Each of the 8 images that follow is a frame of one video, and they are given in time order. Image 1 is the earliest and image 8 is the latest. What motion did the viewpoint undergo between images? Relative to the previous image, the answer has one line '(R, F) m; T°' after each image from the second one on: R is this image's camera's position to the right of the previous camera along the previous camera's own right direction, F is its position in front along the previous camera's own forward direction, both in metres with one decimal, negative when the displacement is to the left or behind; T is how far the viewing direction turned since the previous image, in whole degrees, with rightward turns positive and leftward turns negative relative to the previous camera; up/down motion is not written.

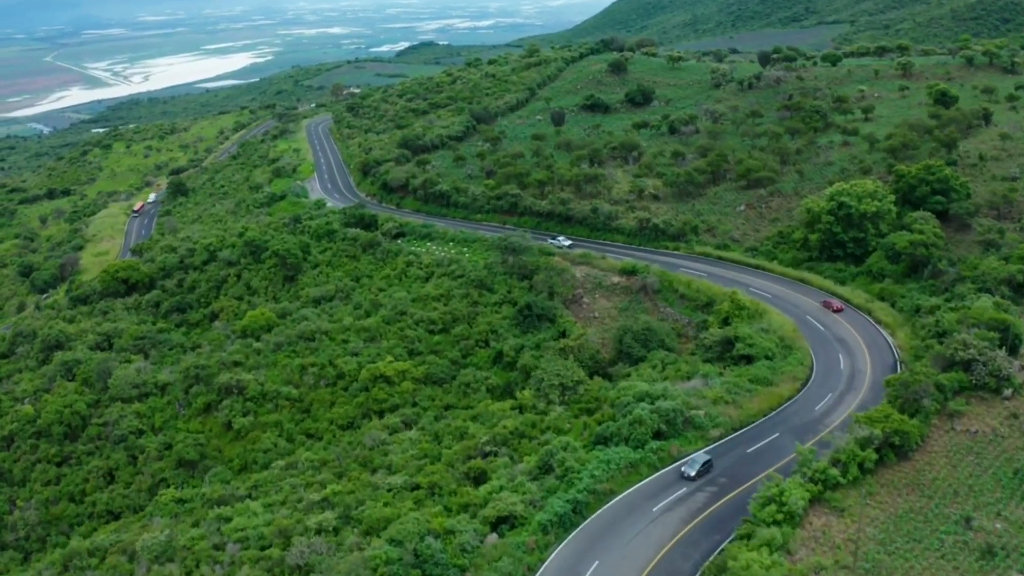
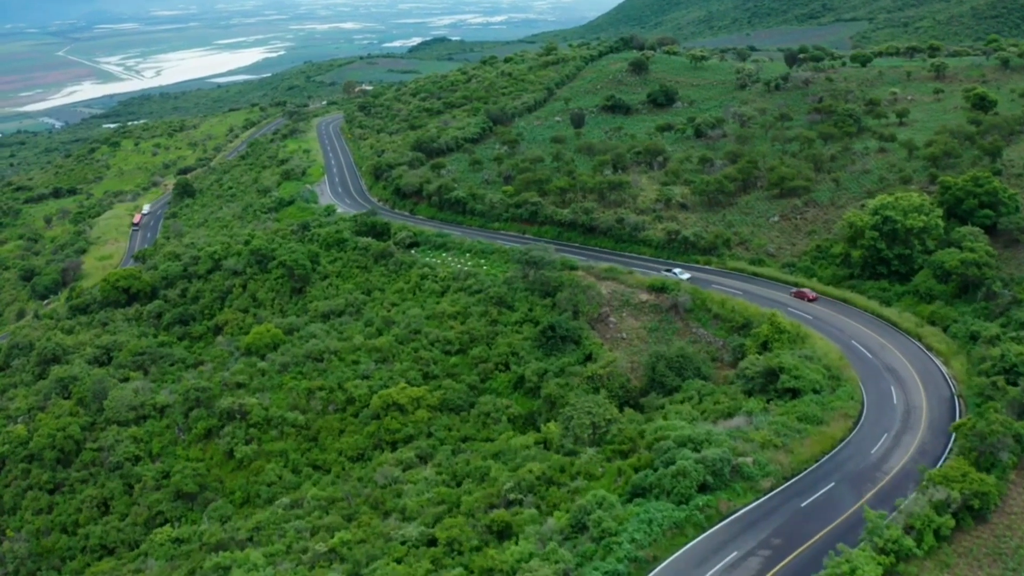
(-0.7, +2.8) m; -1°
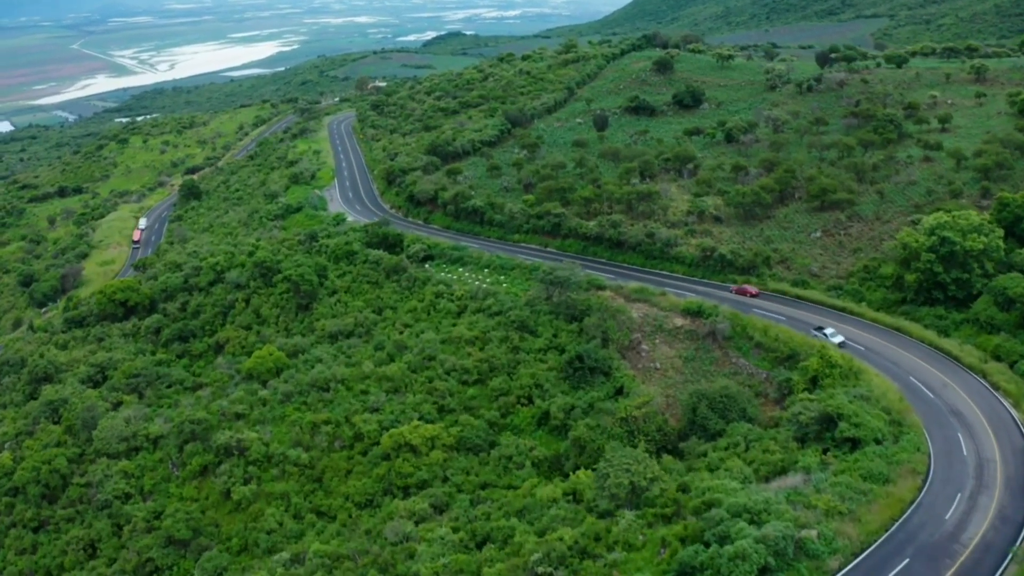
(-0.6, +3.4) m; -1°
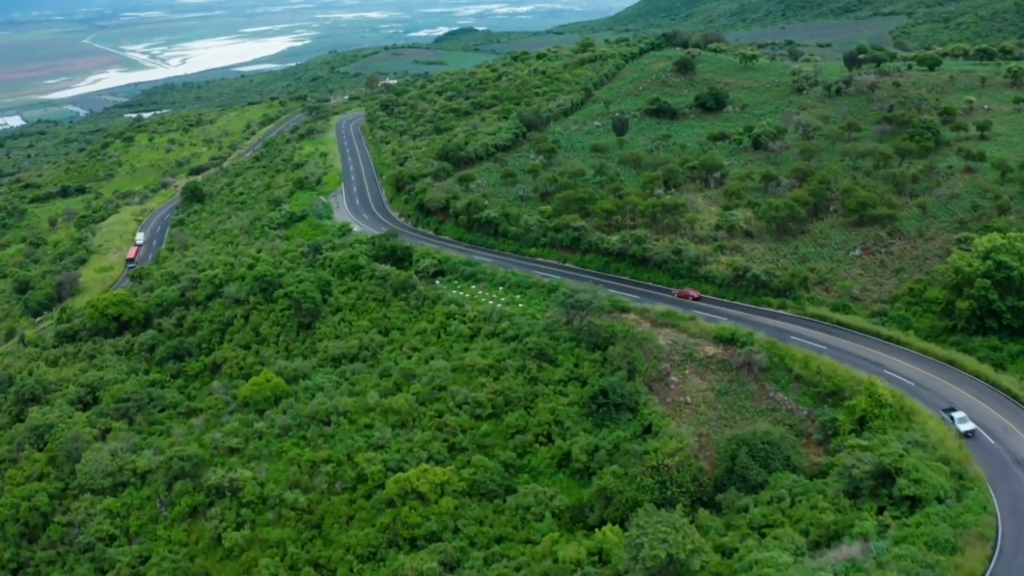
(-0.4, +3.0) m; -1°
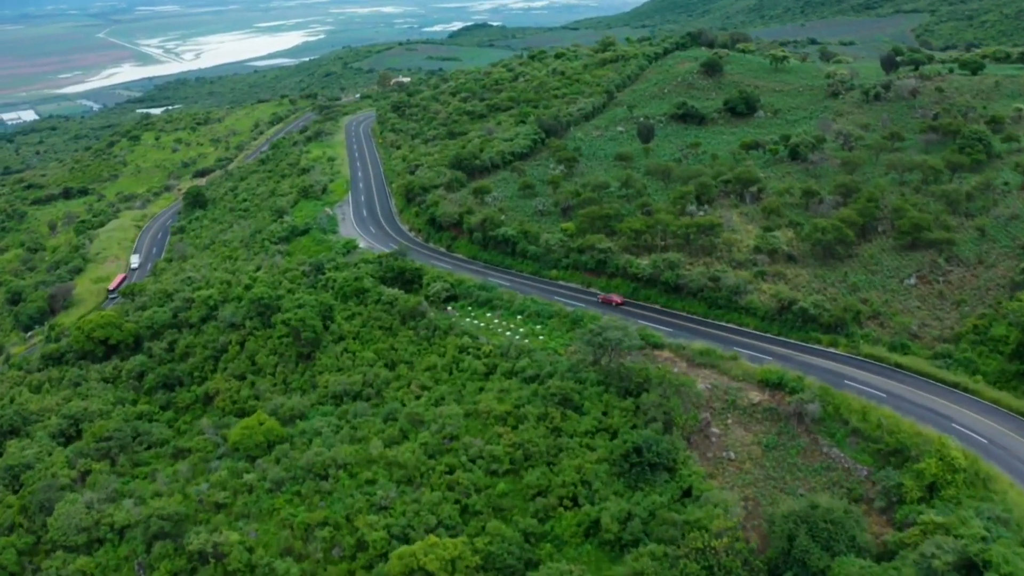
(-0.4, +3.8) m; -1°
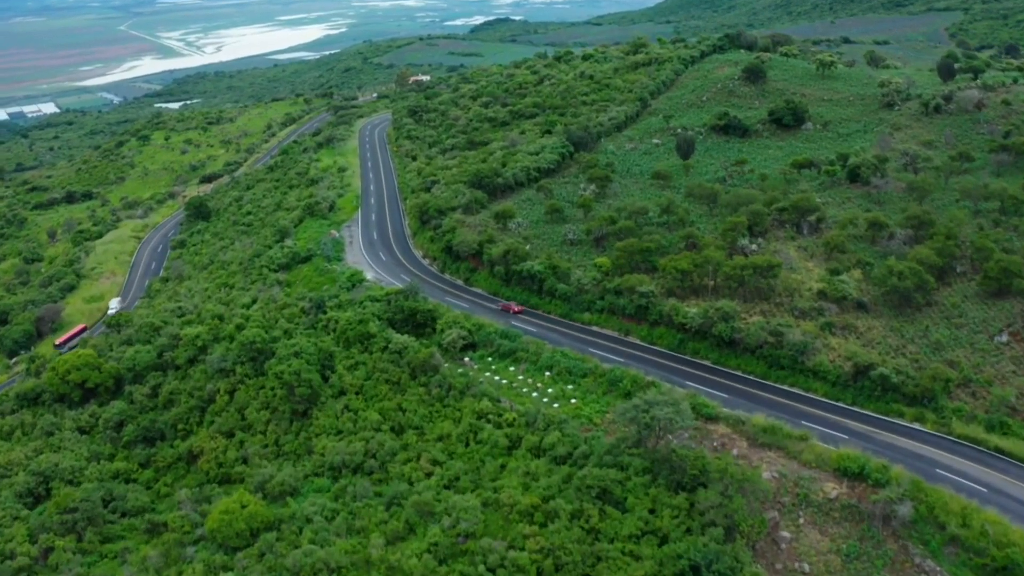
(-0.5, +5.2) m; -1°
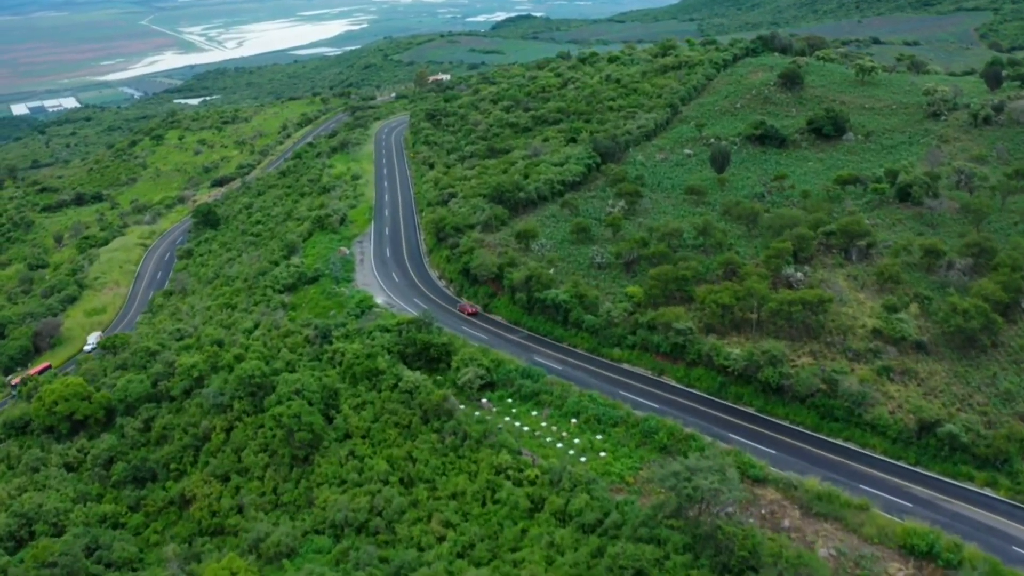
(-0.3, +3.3) m; -1°
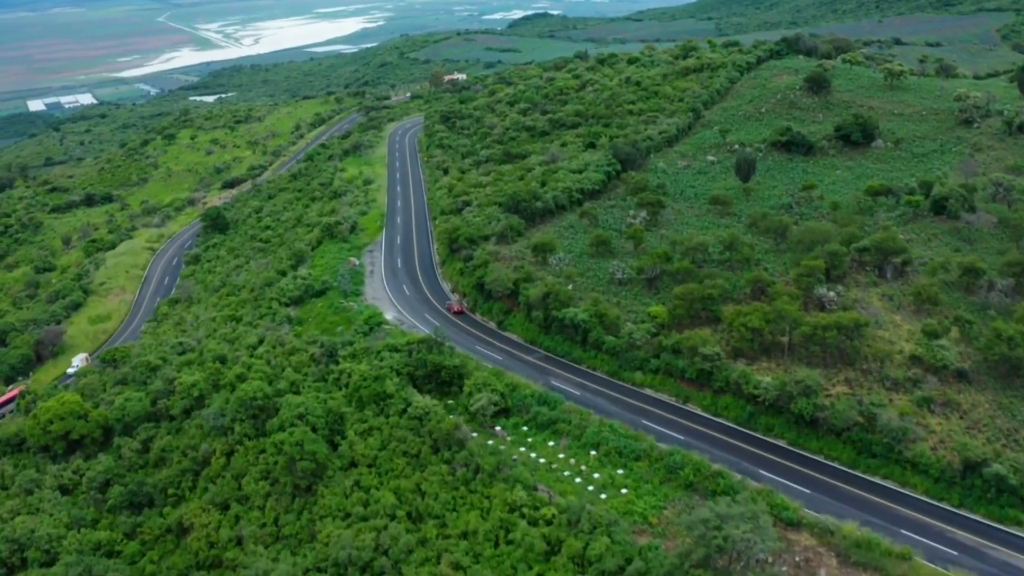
(-0.2, +1.8) m; -1°
